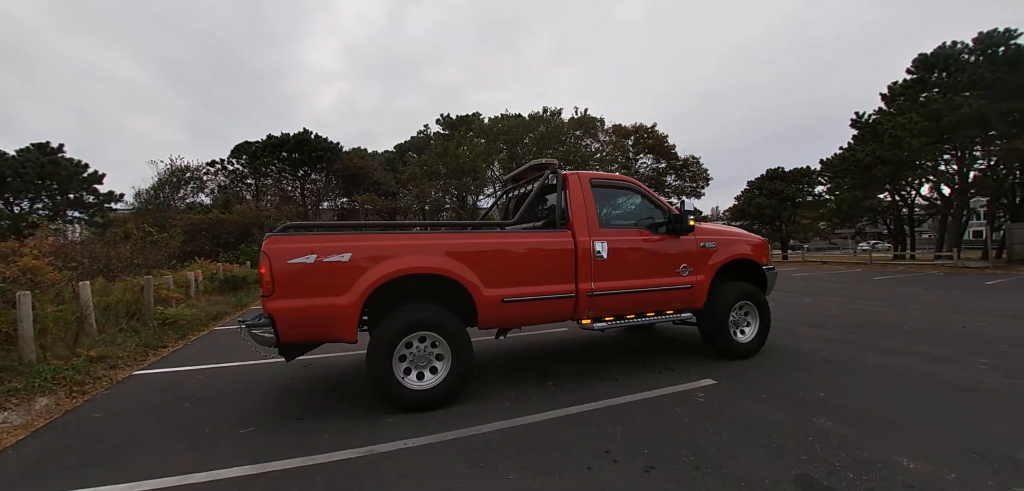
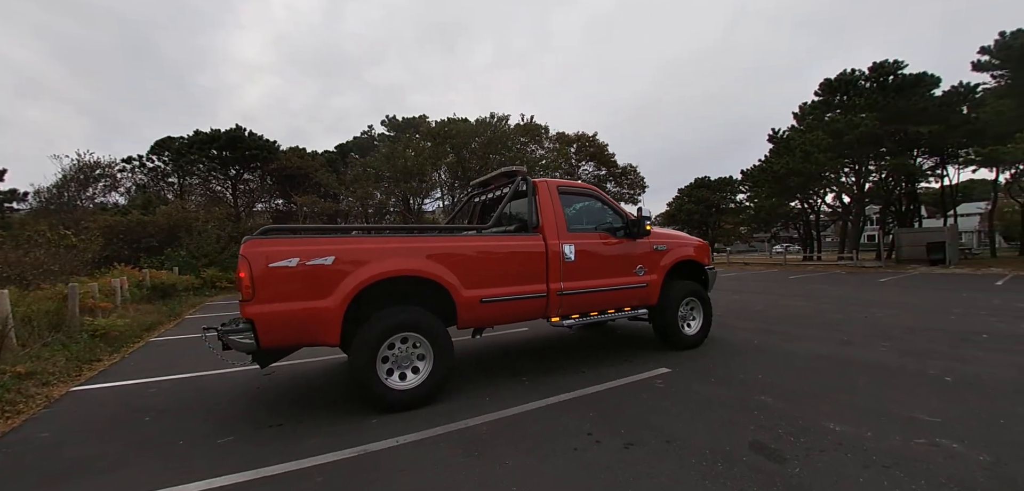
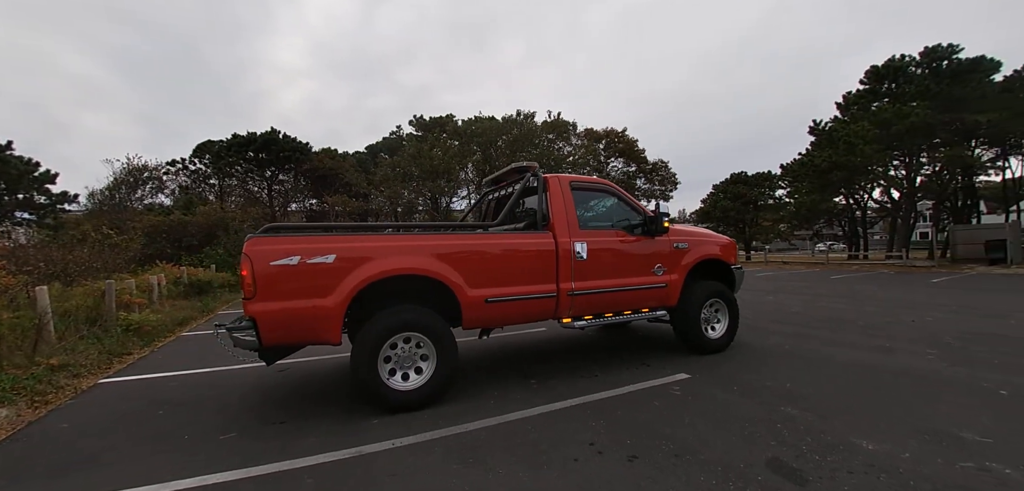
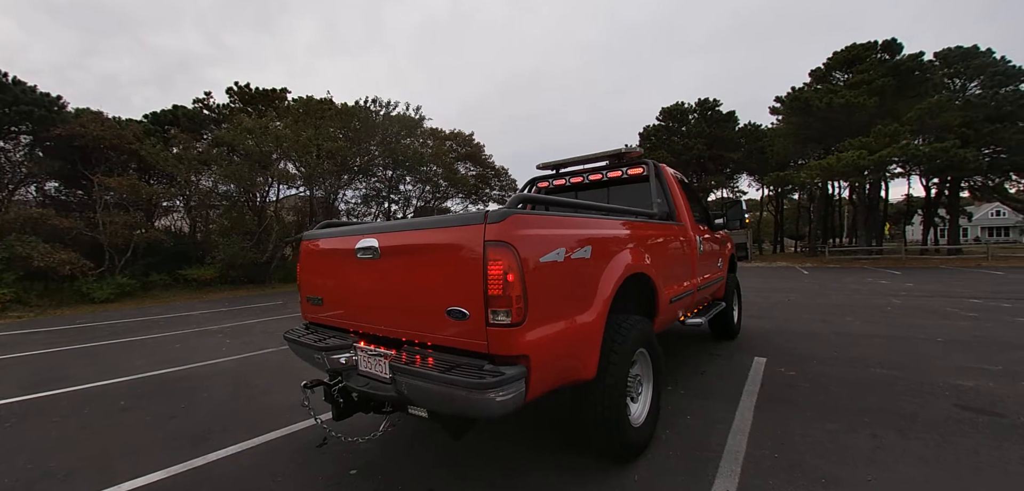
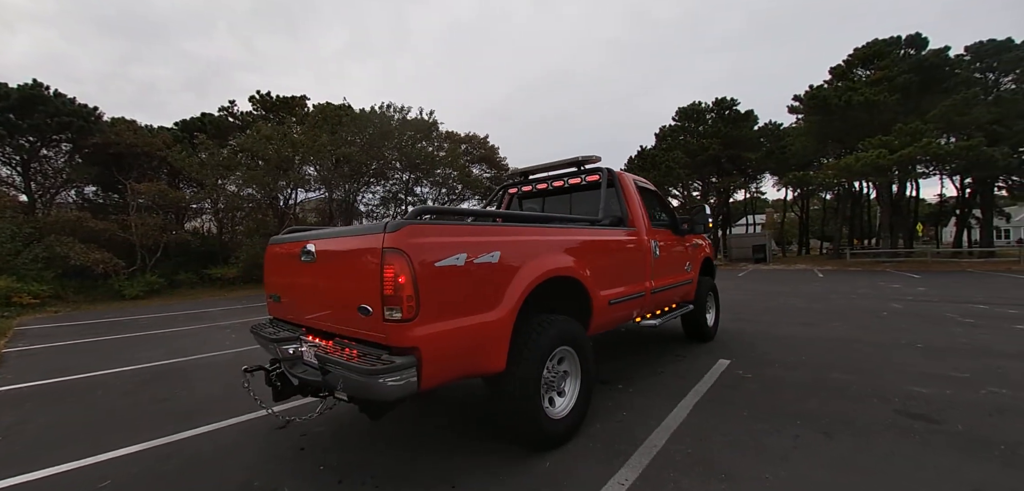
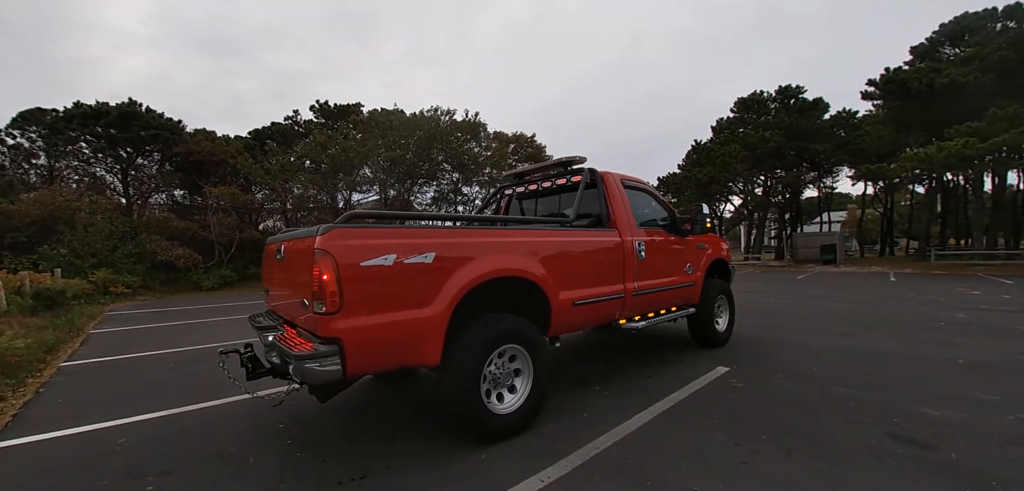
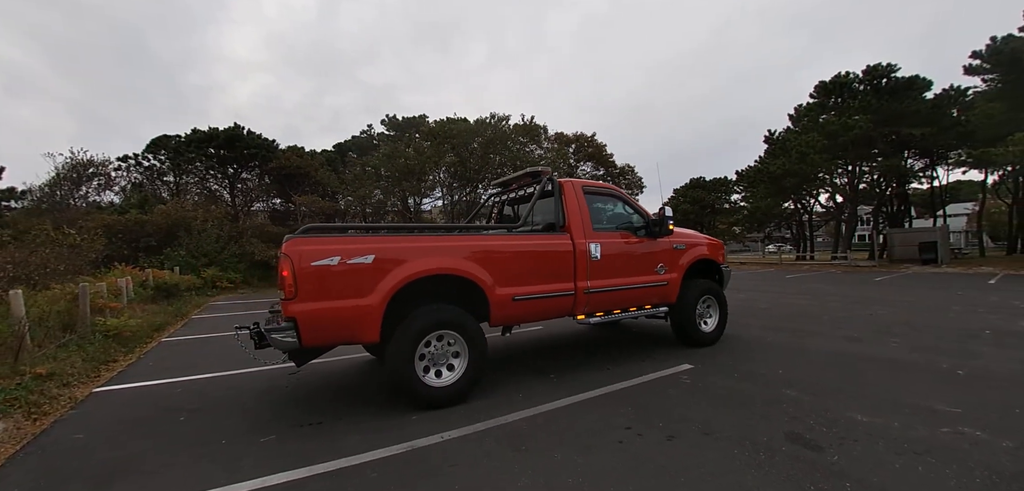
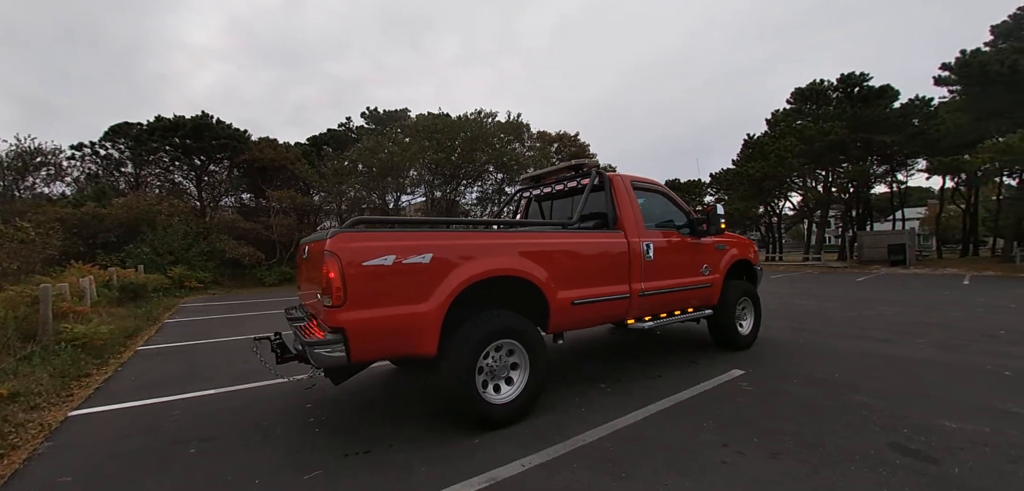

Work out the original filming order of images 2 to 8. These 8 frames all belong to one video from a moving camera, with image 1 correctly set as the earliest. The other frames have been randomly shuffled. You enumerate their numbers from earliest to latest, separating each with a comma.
3, 2, 7, 8, 6, 5, 4
